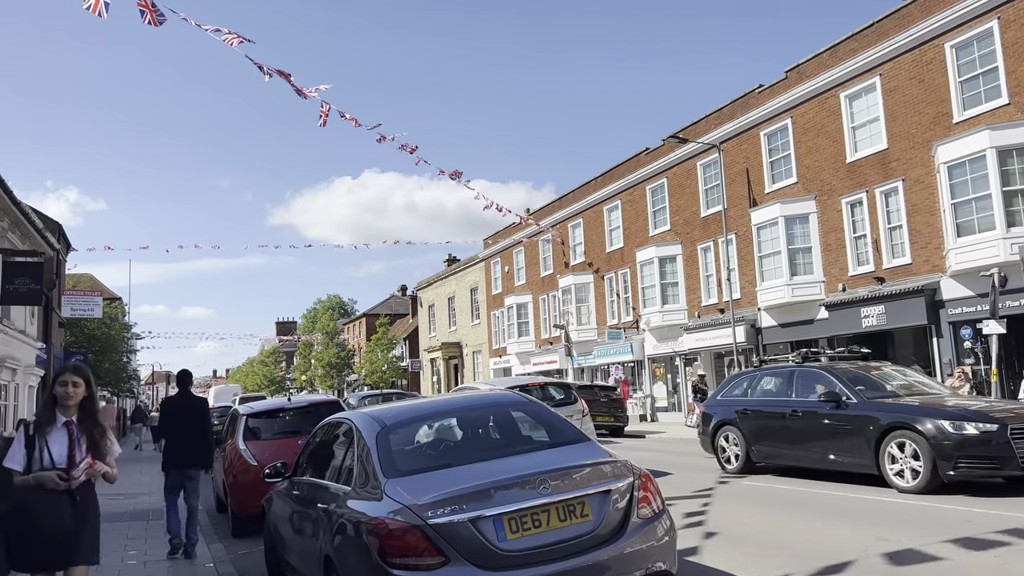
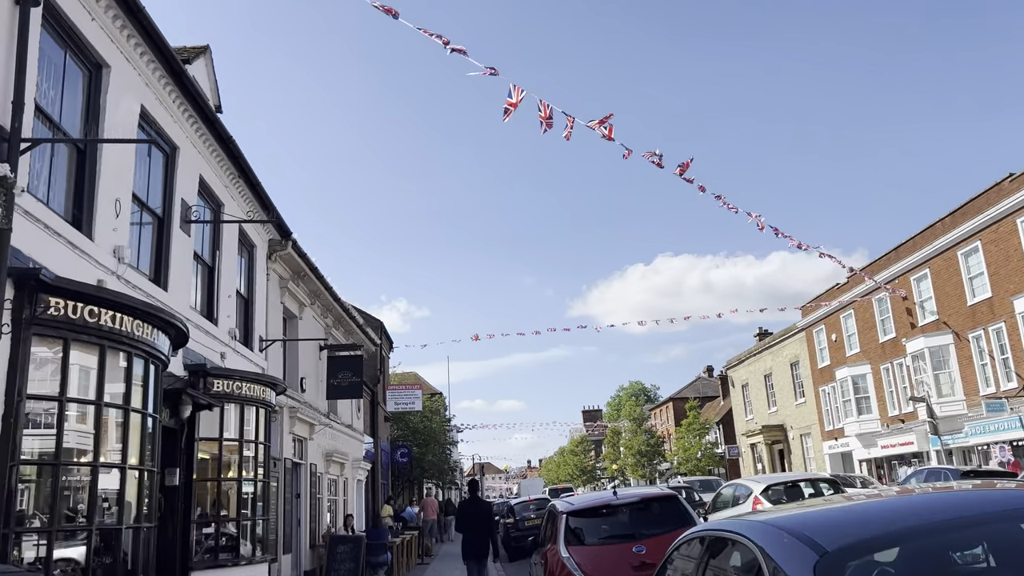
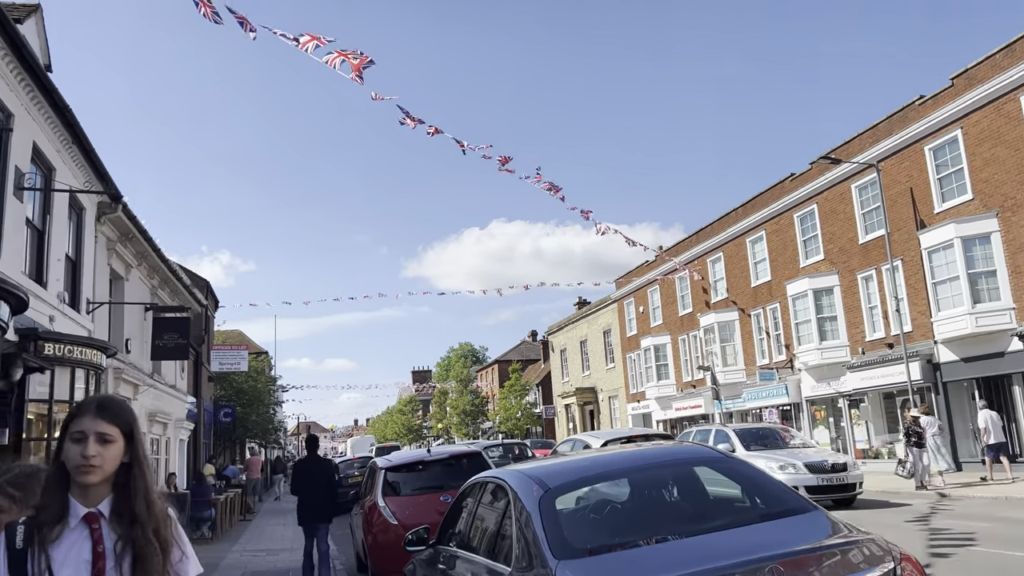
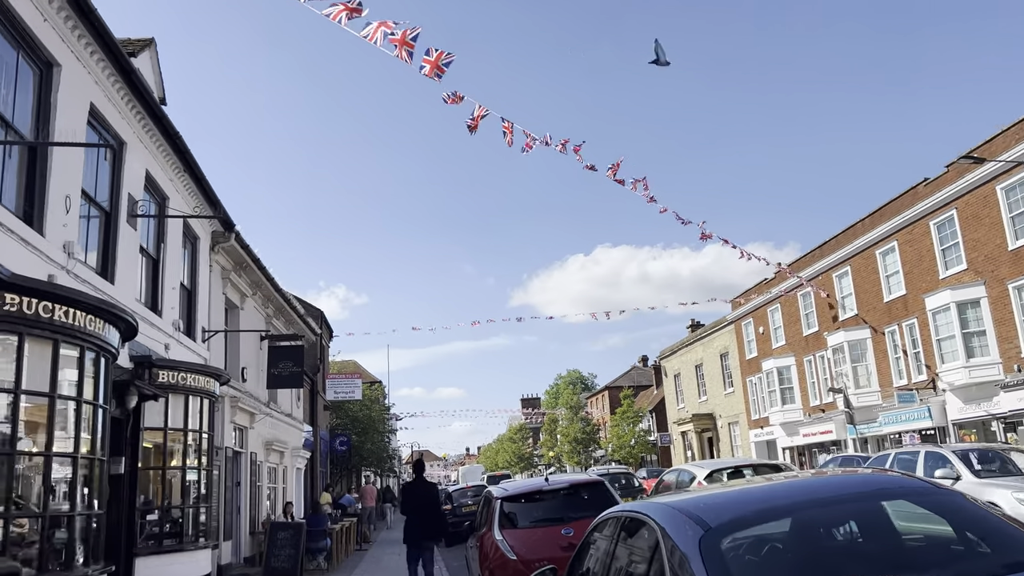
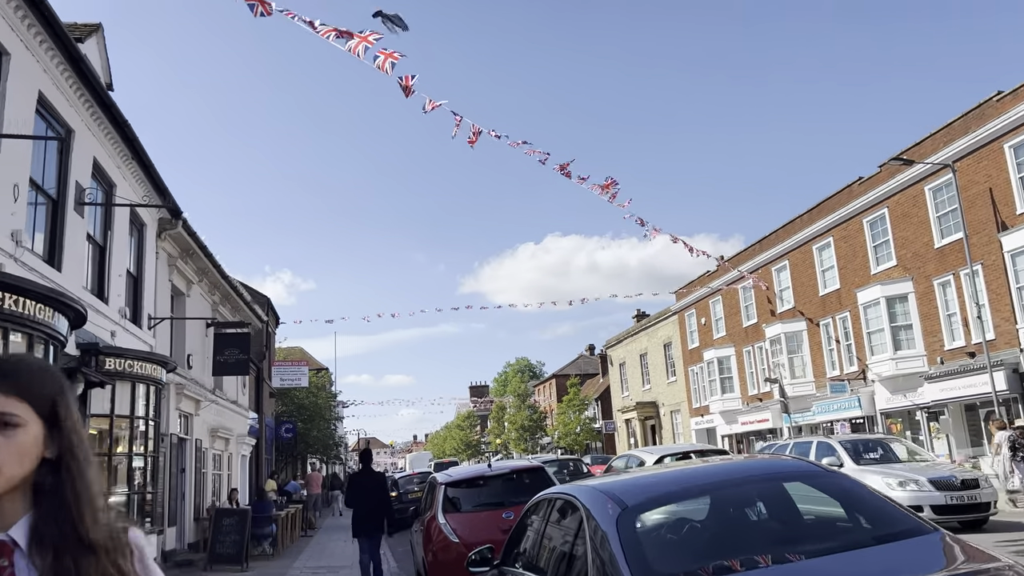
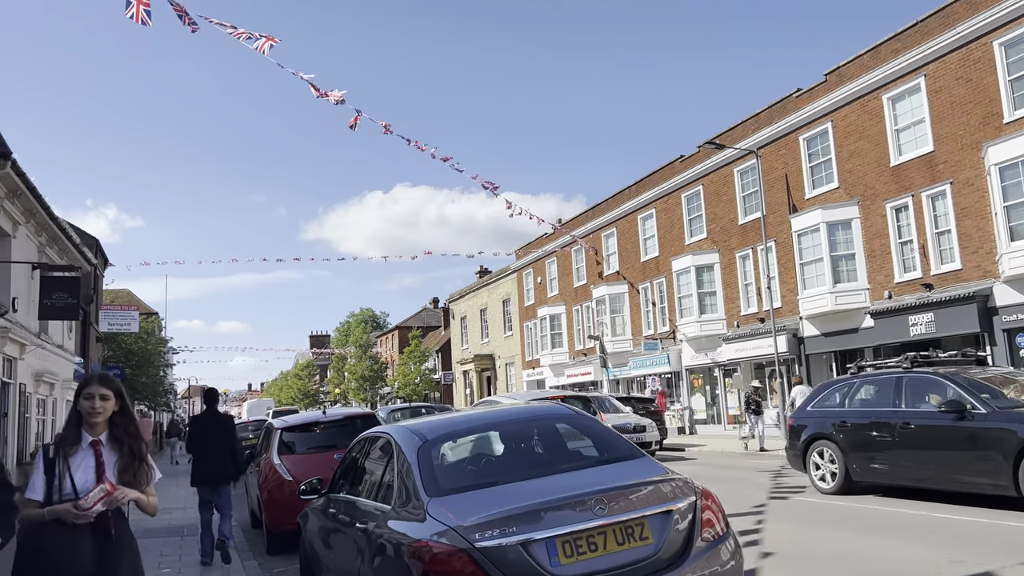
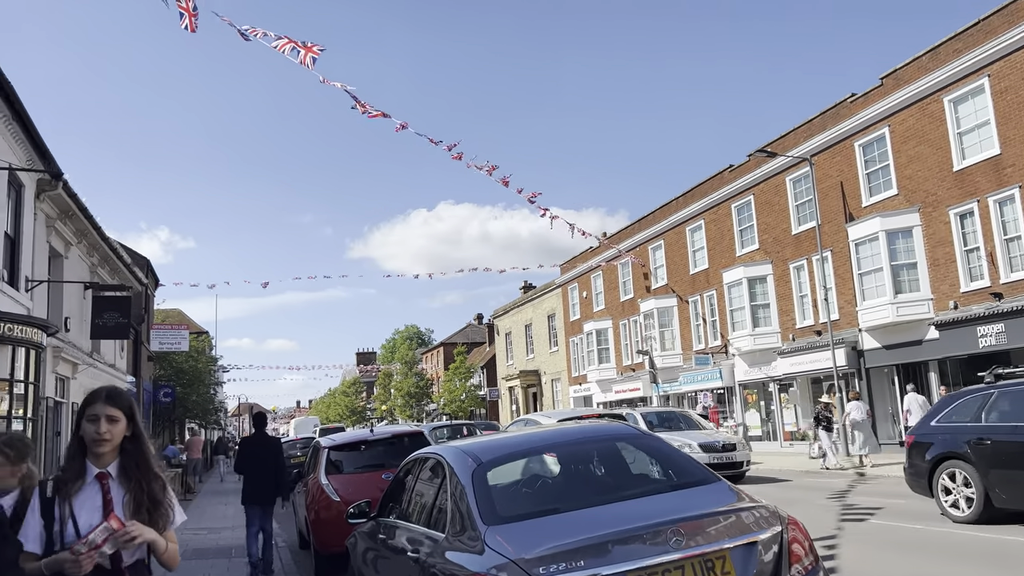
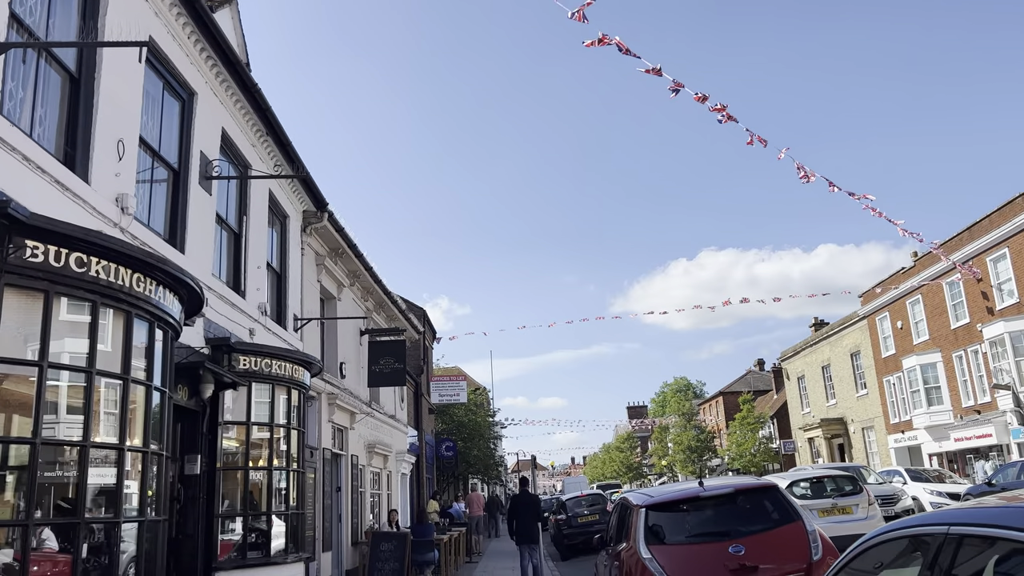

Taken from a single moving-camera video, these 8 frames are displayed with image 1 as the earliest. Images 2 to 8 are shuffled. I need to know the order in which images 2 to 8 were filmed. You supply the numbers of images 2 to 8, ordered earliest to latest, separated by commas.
6, 7, 3, 5, 4, 2, 8
